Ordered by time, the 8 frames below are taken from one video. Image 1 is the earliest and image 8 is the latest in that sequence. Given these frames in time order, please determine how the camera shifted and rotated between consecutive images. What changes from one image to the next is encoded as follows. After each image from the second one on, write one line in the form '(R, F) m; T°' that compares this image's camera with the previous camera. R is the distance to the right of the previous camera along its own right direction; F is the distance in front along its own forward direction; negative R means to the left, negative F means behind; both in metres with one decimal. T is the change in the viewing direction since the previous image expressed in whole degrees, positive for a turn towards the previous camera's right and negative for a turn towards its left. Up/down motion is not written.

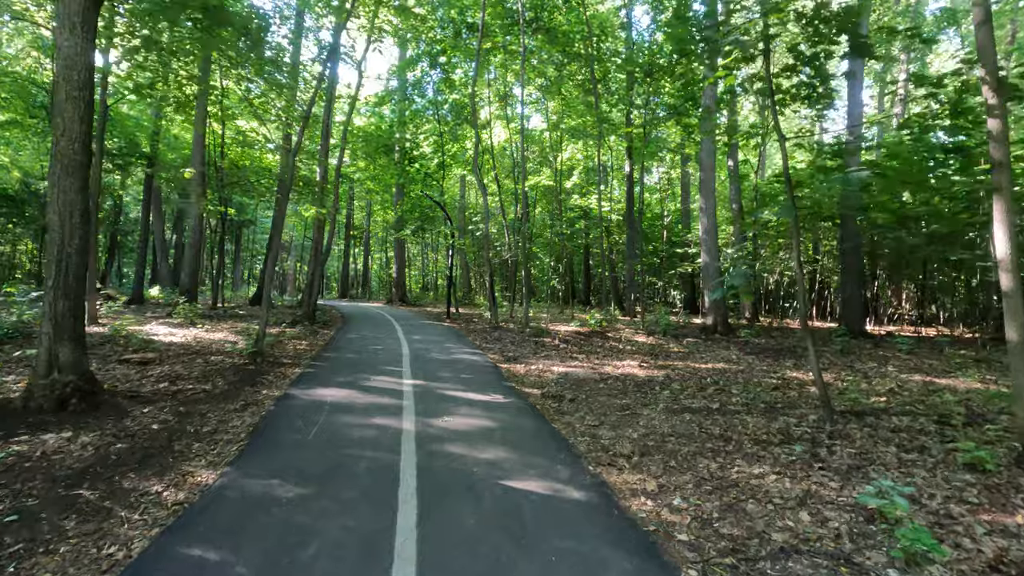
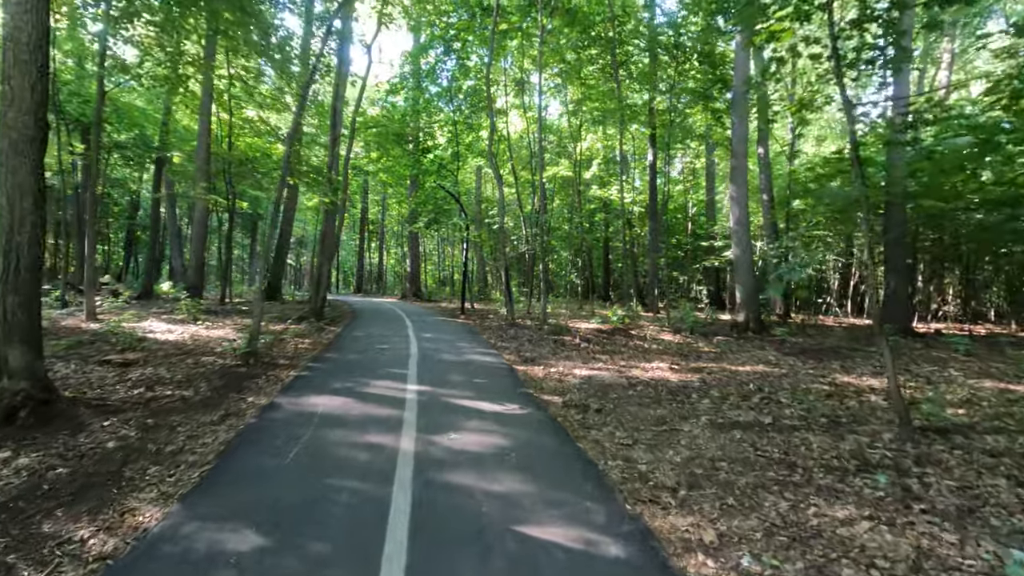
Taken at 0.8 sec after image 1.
(0.0, +0.9) m; -2°
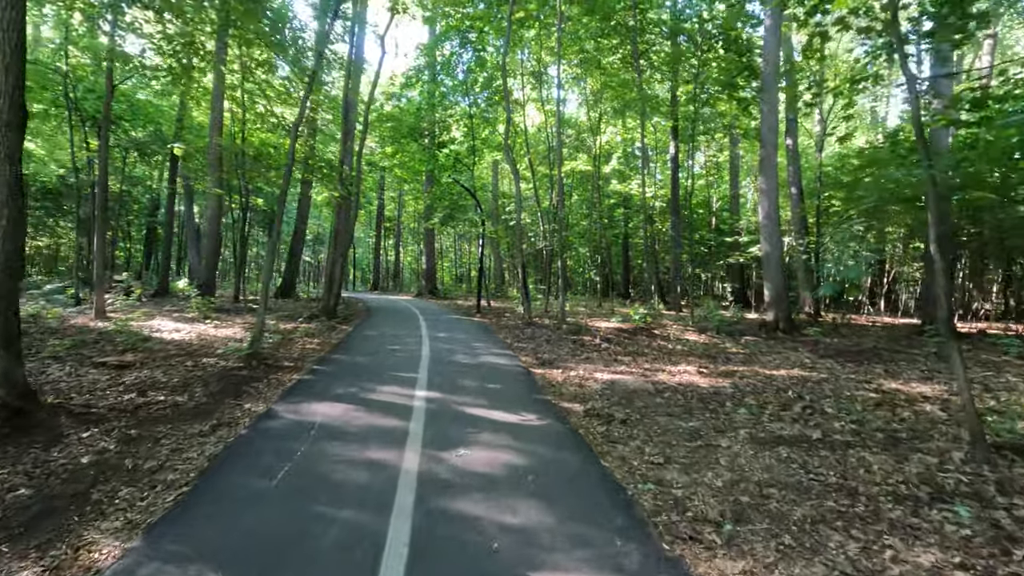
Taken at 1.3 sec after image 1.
(0.0, +0.5) m; -2°
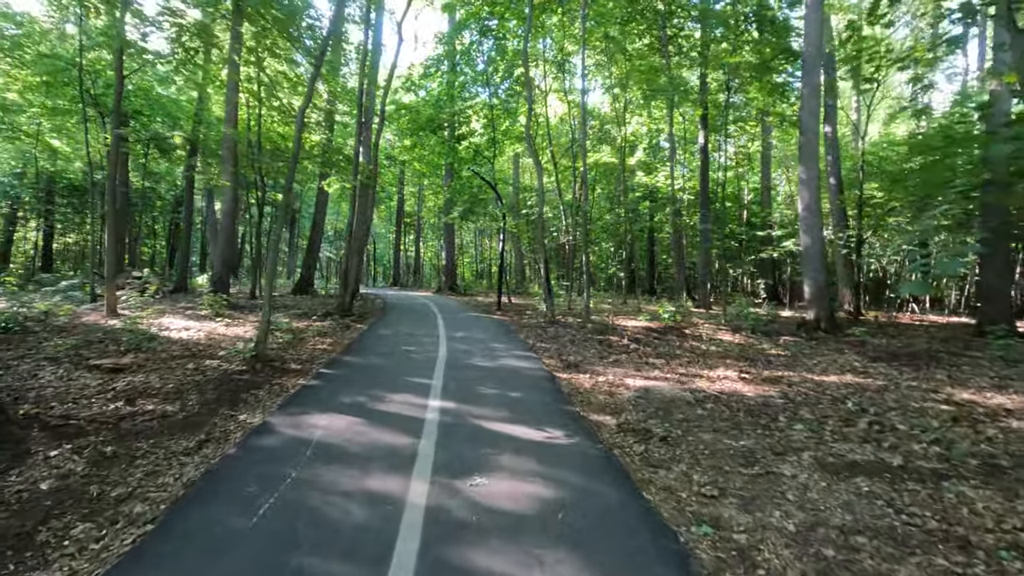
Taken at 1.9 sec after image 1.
(0.0, +0.6) m; -2°
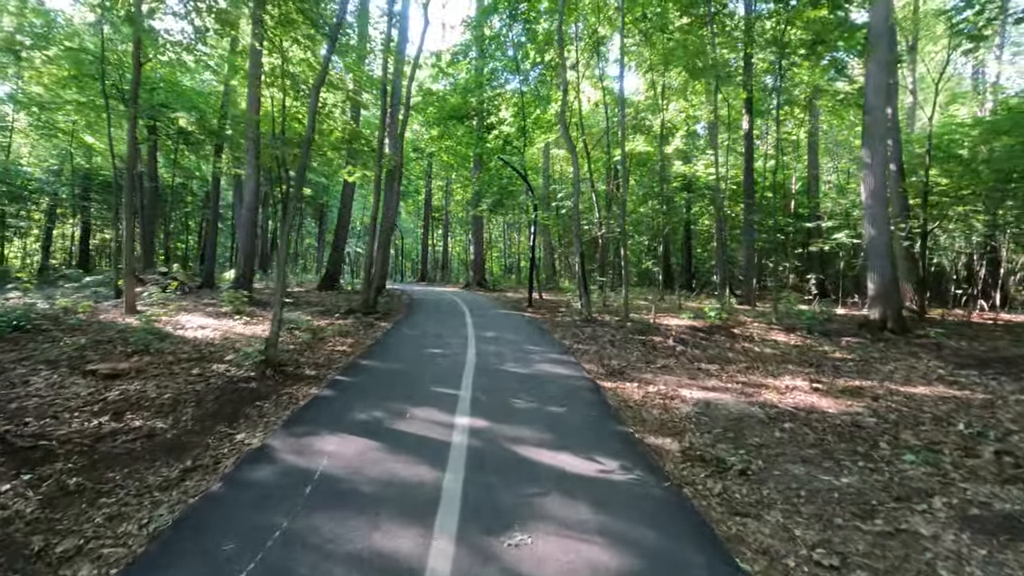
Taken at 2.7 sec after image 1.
(-0.1, +0.8) m; -3°
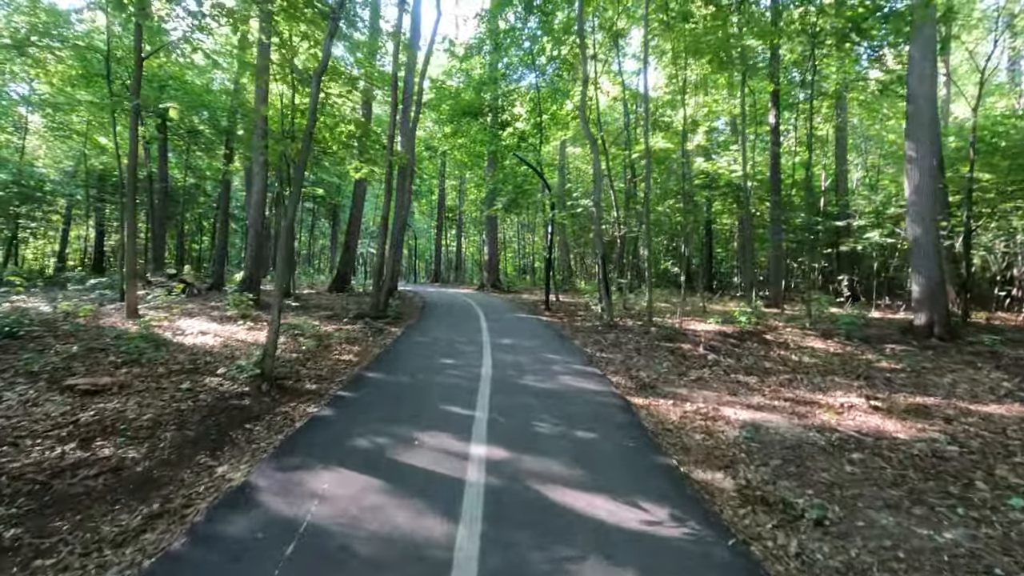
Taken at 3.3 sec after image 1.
(-0.1, +0.6) m; -1°
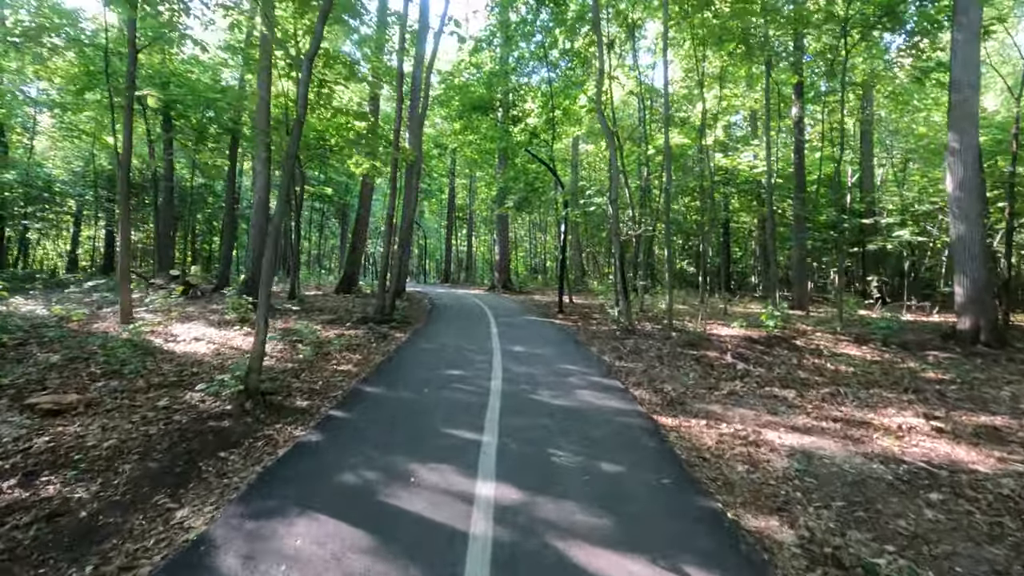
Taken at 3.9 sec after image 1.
(0.0, +0.6) m; -1°
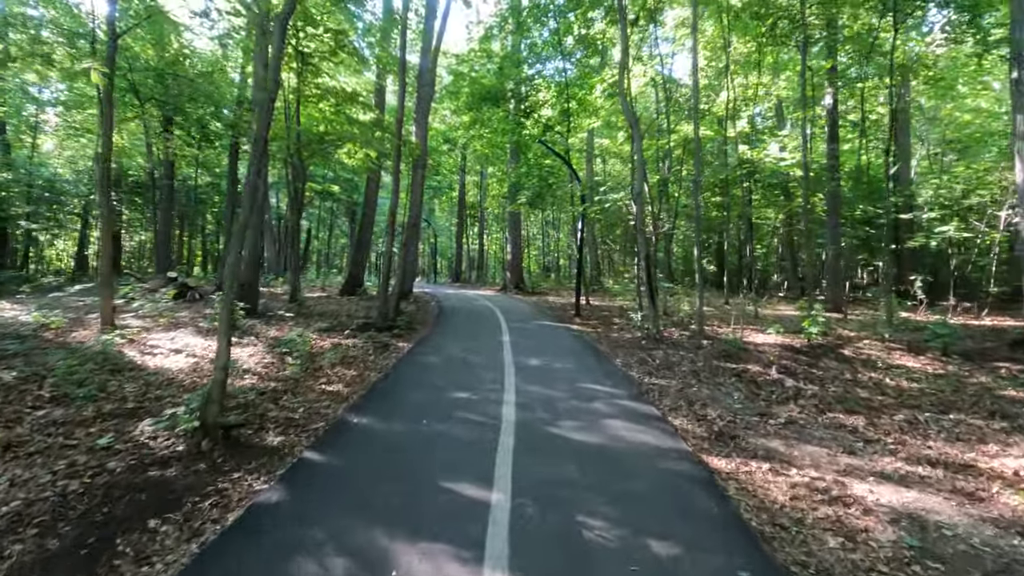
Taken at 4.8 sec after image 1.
(0.0, +1.0) m; -1°
